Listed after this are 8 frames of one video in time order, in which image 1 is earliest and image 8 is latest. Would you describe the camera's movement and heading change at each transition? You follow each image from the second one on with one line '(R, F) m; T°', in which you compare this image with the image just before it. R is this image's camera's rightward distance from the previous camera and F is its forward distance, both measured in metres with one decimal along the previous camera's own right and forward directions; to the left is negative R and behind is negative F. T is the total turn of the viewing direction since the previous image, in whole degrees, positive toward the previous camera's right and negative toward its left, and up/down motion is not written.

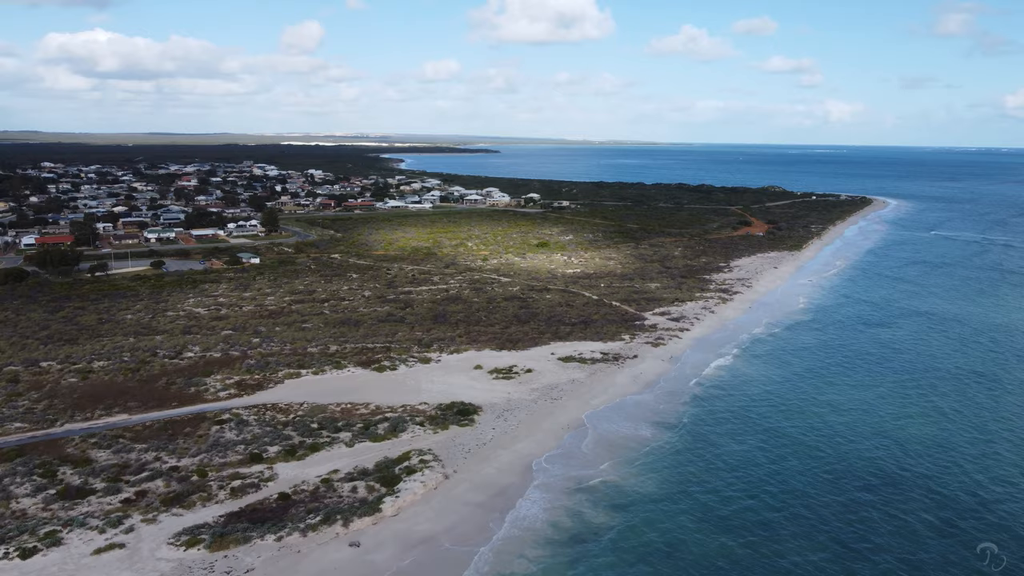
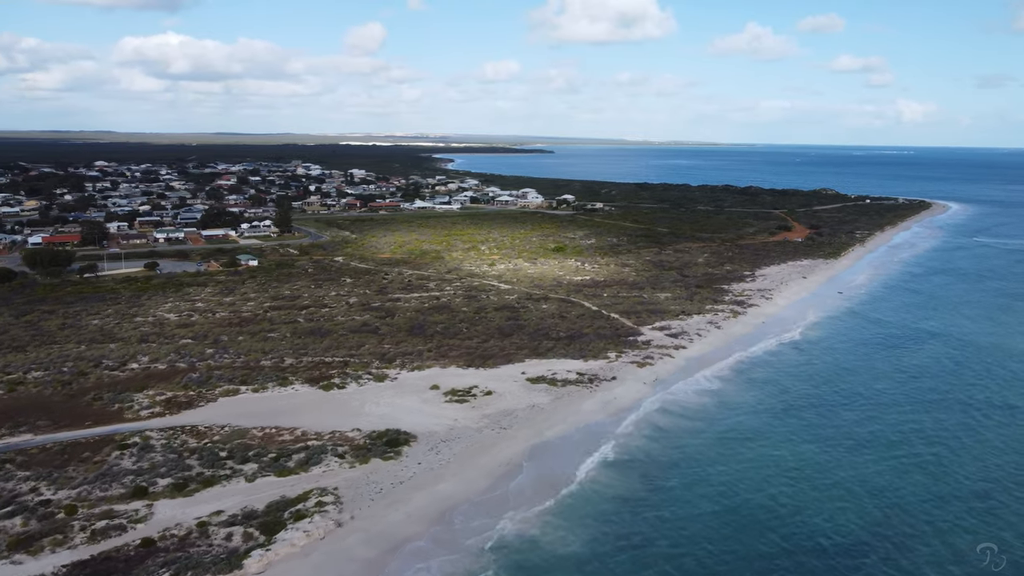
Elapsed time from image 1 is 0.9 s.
(+3.9, +3.6) m; -4°
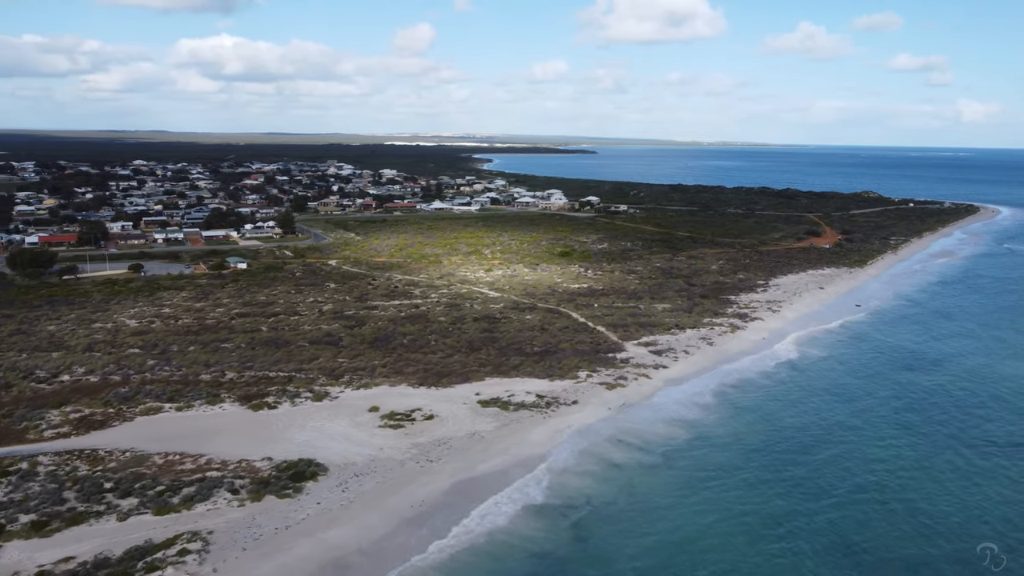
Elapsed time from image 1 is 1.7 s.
(+3.6, +3.2) m; -3°
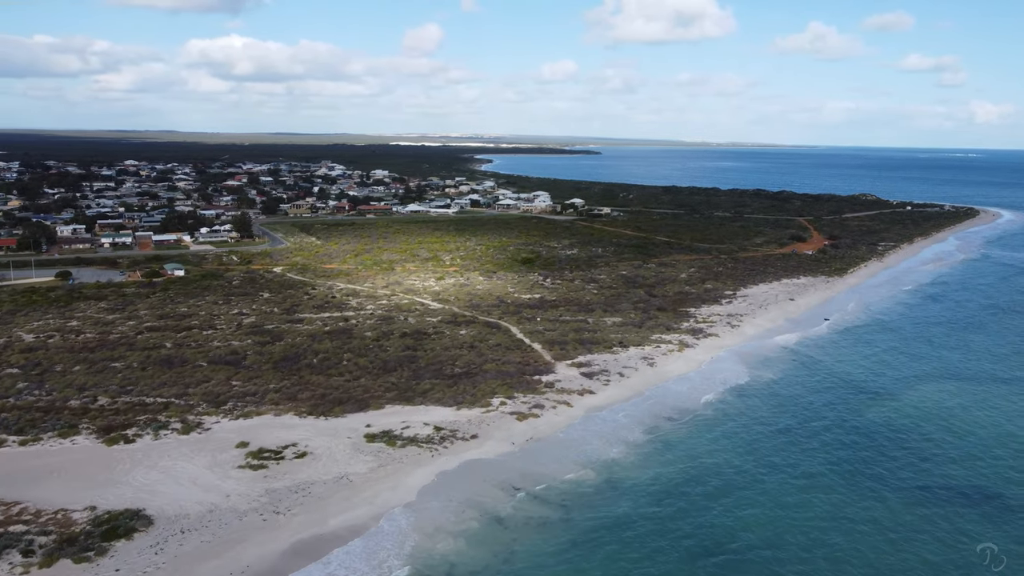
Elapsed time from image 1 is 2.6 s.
(+3.9, +3.5) m; -1°
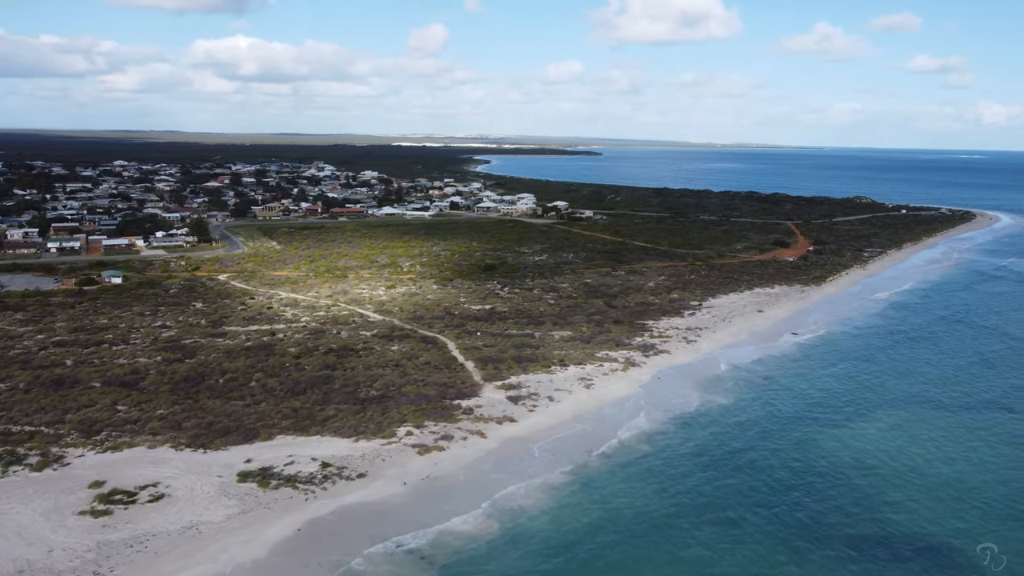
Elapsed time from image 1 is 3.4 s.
(+3.3, +3.0) m; 0°
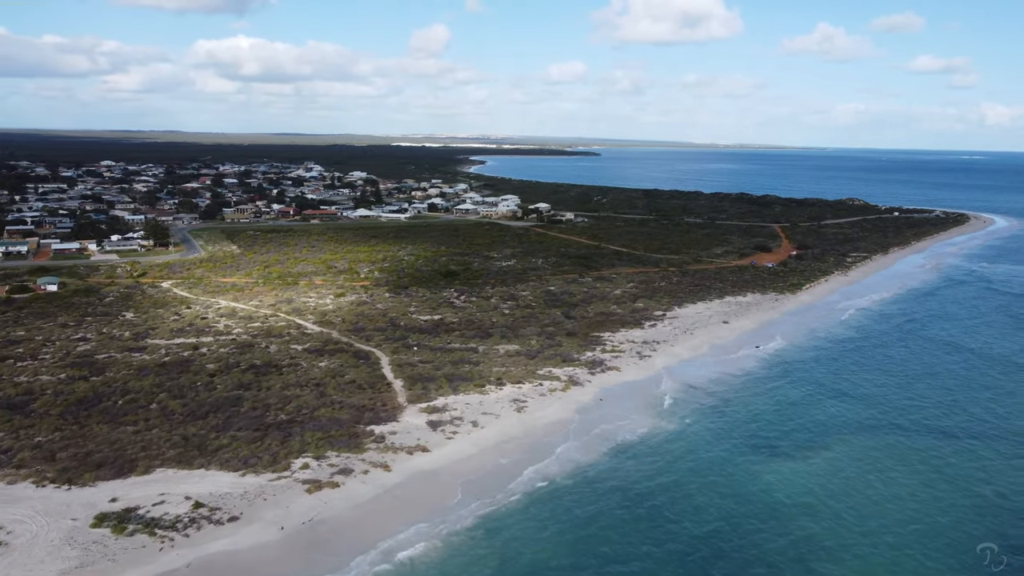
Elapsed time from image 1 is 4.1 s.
(+2.9, +2.7) m; 0°
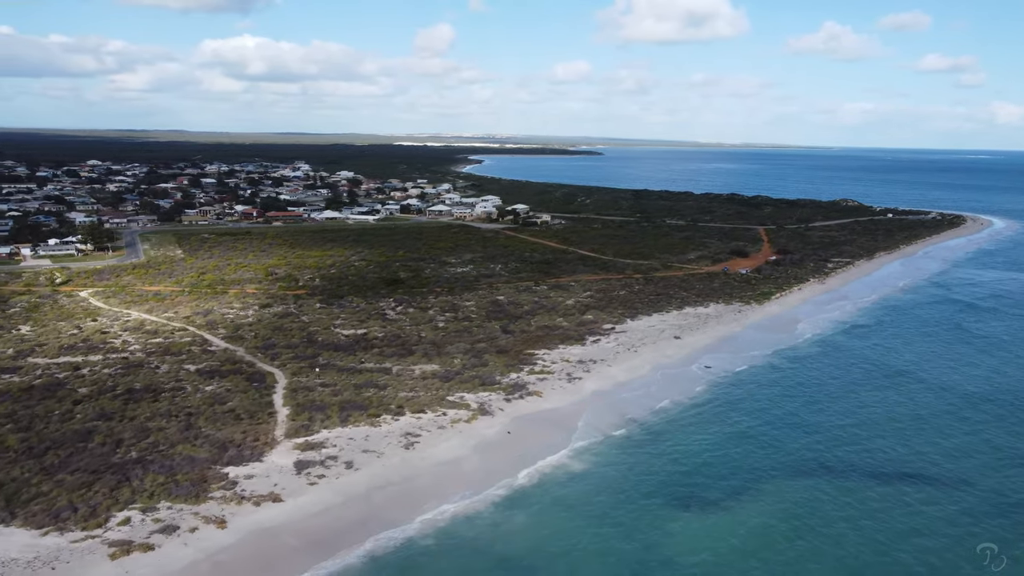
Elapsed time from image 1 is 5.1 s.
(+3.8, +3.8) m; 0°
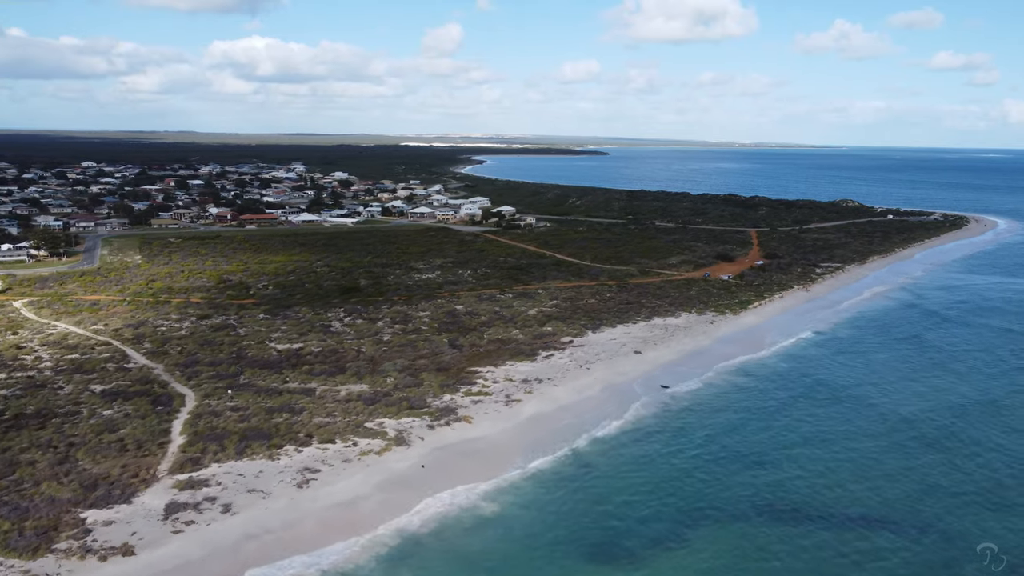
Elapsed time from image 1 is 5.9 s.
(+3.0, +3.0) m; -1°
